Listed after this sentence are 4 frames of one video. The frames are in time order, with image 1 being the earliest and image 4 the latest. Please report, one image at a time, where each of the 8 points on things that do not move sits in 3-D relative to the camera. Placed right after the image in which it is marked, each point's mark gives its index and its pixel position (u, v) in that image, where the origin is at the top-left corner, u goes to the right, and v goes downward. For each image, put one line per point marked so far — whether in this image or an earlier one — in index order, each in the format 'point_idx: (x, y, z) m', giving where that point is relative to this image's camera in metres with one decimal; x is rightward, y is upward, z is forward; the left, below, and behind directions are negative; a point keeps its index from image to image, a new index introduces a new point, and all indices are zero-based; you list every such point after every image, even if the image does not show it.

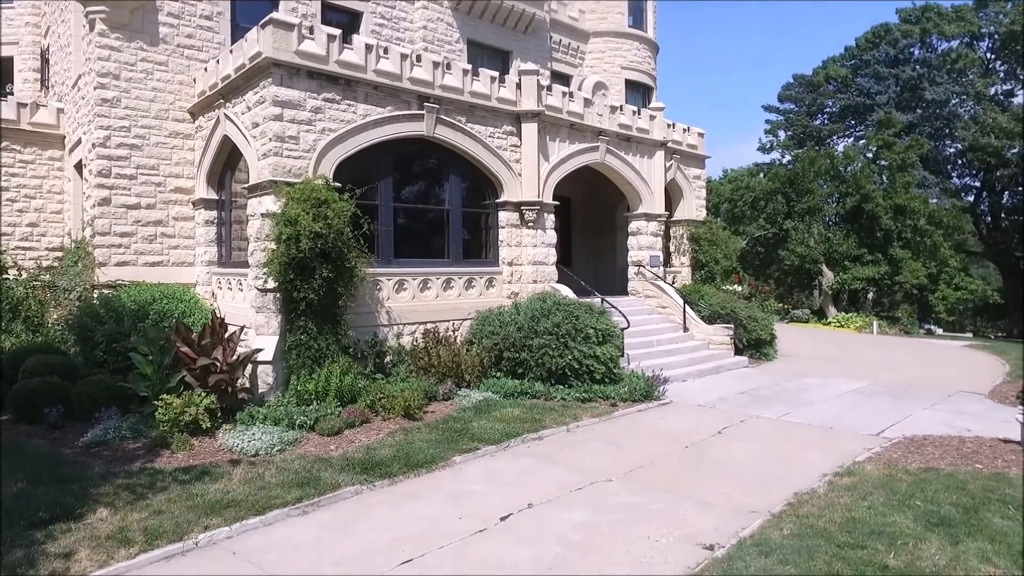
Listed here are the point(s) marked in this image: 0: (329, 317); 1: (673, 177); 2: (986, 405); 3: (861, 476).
0: (-2.7, -0.4, +9.3) m
1: (+4.0, +2.8, +15.9) m
2: (+6.7, -1.7, +9.1) m
3: (+3.2, -1.7, +5.9) m
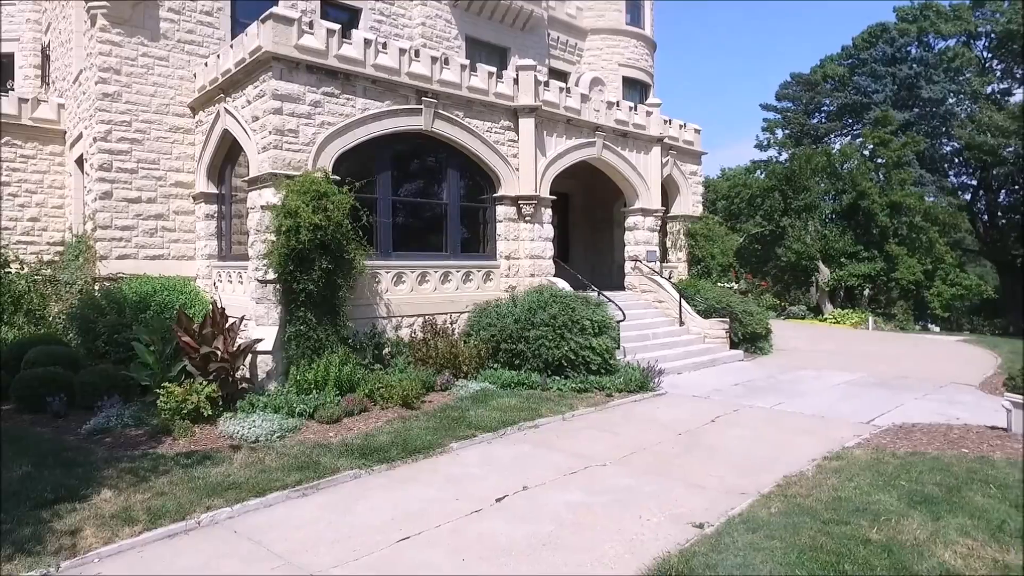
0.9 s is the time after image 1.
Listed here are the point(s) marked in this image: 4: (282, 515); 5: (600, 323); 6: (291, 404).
0: (-2.7, -0.3, +9.4) m
1: (+4.0, +2.9, +16.0) m
2: (+6.7, -1.6, +9.2) m
3: (+3.2, -1.6, +6.0) m
4: (-1.9, -1.9, +5.3) m
5: (+1.4, -0.6, +10.1) m
6: (-2.8, -1.5, +8.1) m
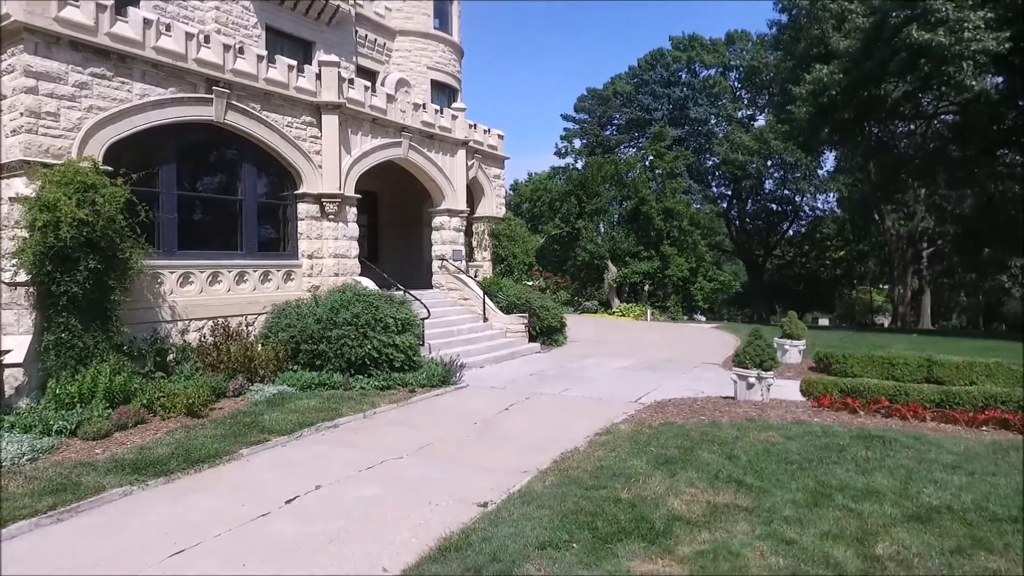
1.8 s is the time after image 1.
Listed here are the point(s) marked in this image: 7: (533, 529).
0: (-5.5, -0.3, +8.5) m
1: (-1.0, +3.0, +16.7) m
2: (+3.6, -1.5, +10.9) m
3: (+1.1, -1.6, +6.9) m
4: (-3.6, -1.9, +4.7) m
5: (-1.8, -0.5, +10.3) m
6: (-5.3, -1.5, +7.2) m
7: (+0.1, -1.7, +4.4) m
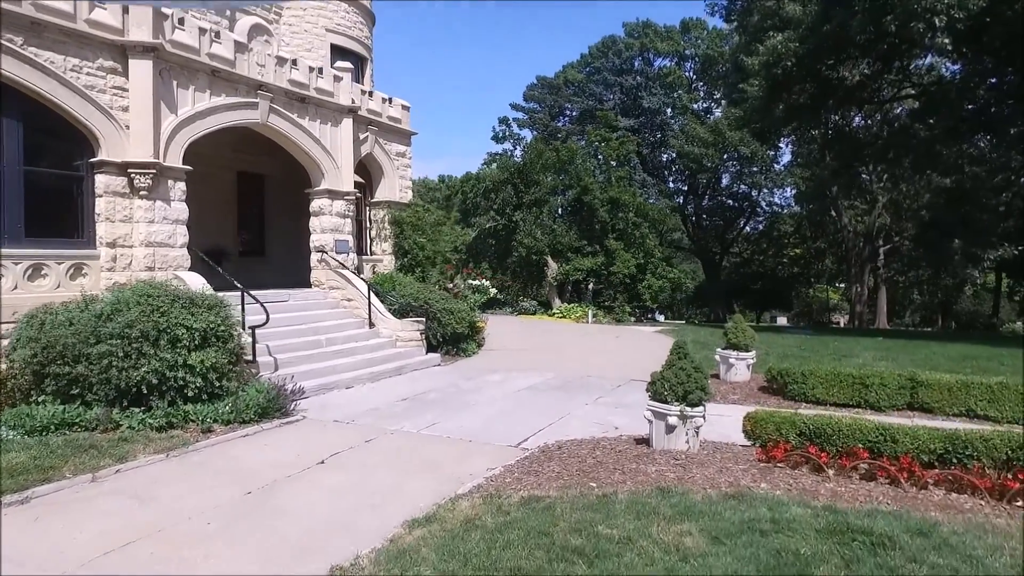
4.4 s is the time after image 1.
0: (-7.2, -0.3, +5.4) m
1: (-3.1, +3.0, +13.9) m
2: (+1.8, -1.4, +8.4) m
3: (-0.5, -1.5, +4.2) m
4: (-5.0, -1.9, +1.8) m
5: (-3.6, -0.5, +7.4) m
6: (-6.9, -1.5, +4.2) m
7: (-1.3, -1.6, +1.6) m
